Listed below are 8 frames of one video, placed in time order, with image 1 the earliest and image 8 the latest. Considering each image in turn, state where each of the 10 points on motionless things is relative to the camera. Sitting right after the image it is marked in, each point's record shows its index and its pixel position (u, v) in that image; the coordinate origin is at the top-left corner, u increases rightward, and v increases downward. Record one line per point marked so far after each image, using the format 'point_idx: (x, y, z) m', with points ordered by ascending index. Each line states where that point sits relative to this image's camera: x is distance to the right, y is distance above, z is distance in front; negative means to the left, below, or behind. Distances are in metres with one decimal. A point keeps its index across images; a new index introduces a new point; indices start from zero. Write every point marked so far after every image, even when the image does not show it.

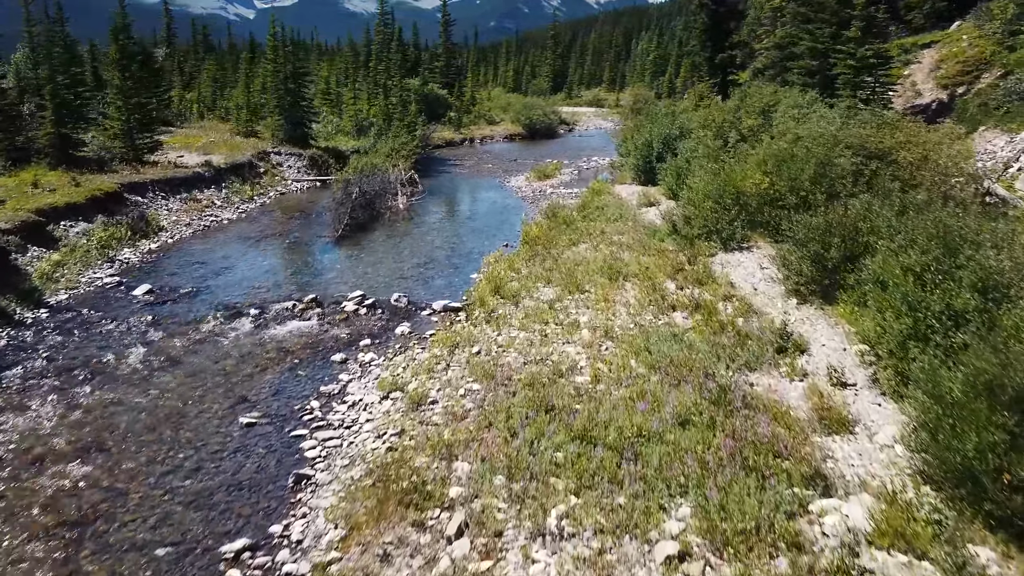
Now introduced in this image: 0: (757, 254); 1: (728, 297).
0: (+4.5, +0.6, +14.6) m
1: (+3.4, -0.2, +12.6) m
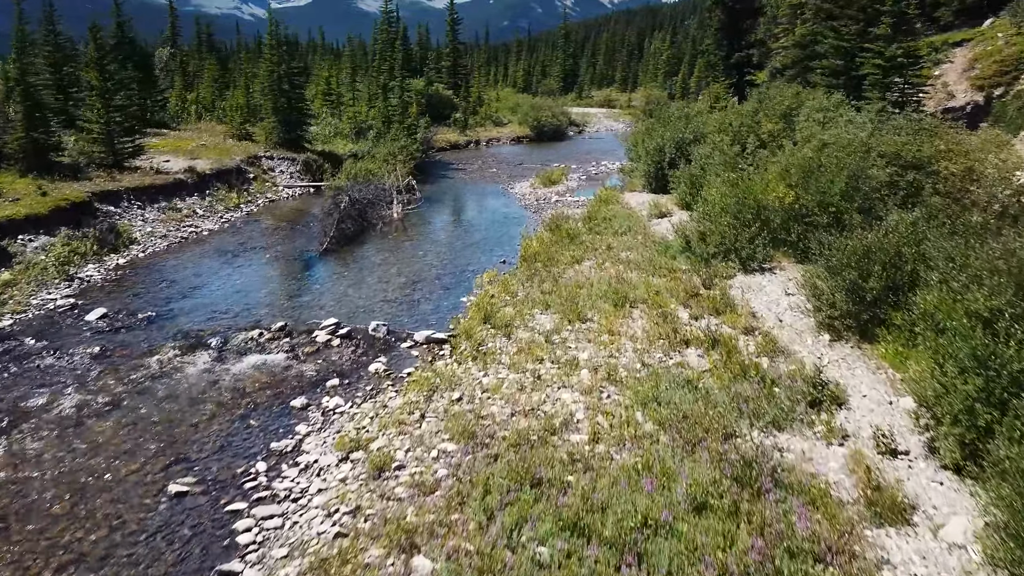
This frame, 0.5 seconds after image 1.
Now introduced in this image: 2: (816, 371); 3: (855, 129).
0: (+4.4, +0.1, +13.0) m
1: (+3.3, -0.6, +11.0) m
2: (+3.5, -1.0, +9.3) m
3: (+7.3, +3.4, +16.9) m
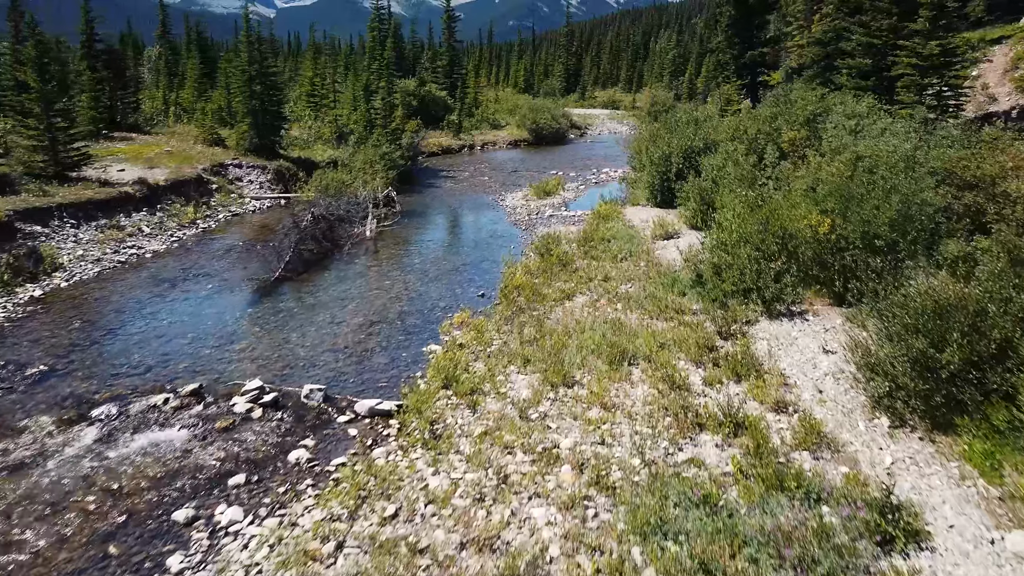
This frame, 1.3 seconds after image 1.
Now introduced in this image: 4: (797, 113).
0: (+4.1, -0.5, +10.5) m
1: (+2.9, -1.3, +8.5) m
2: (+3.1, -1.7, +6.8) m
3: (+7.0, +2.7, +14.4) m
4: (+6.8, +4.2, +19.0) m
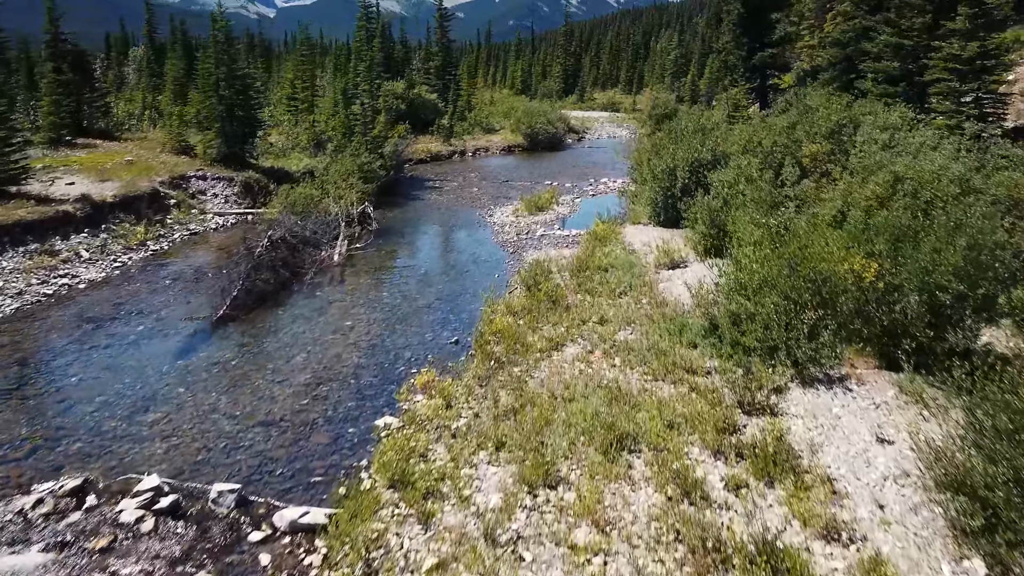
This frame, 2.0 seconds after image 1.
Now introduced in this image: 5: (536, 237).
0: (+3.7, -1.2, +8.4) m
1: (+2.6, -2.0, +6.4) m
2: (+2.8, -2.4, +4.6) m
3: (+6.7, +2.0, +12.3) m
4: (+6.5, +3.5, +16.8) m
5: (+0.6, +1.3, +19.5) m
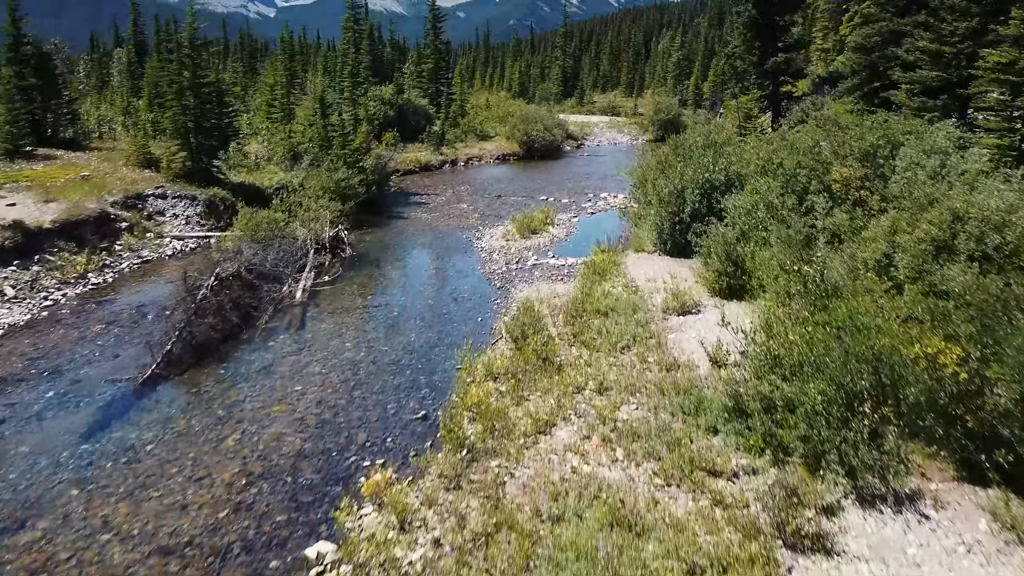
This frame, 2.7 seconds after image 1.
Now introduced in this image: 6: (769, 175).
0: (+3.5, -2.1, +6.3) m
1: (+2.3, -2.8, +4.2) m
2: (+2.6, -3.2, +2.5) m
3: (+6.4, +1.2, +10.1) m
4: (+6.3, +2.7, +14.7) m
5: (+0.3, +0.5, +17.4) m
6: (+5.2, +2.3, +16.0) m
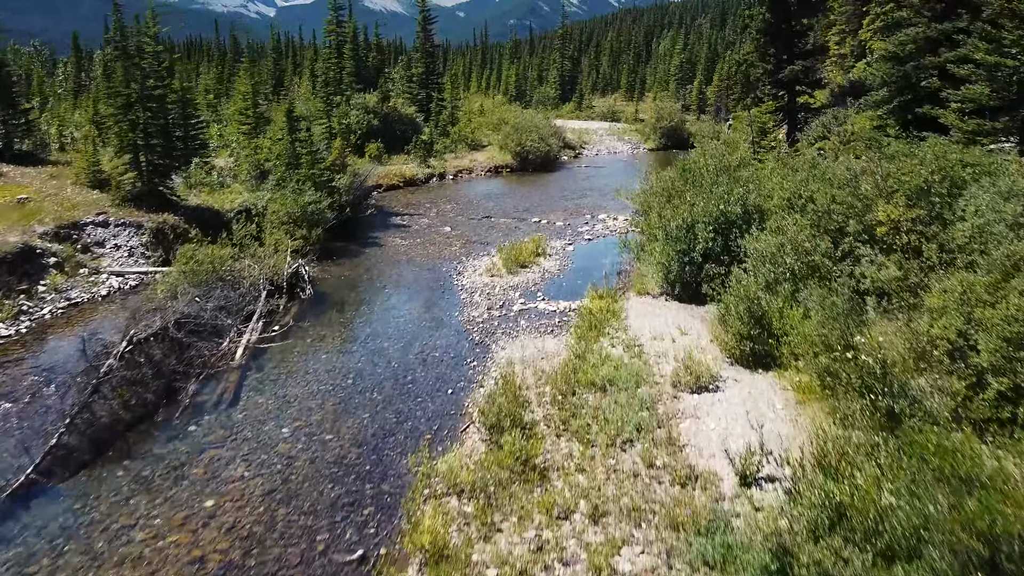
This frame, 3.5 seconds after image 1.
0: (+3.2, -3.0, +3.8) m
1: (+2.0, -3.7, +1.8) m
2: (+2.2, -4.1, +0.1) m
3: (+6.1, +0.2, +7.7) m
4: (+5.9, +1.7, +12.2) m
5: (0.0, -0.5, +15.0) m
6: (+4.8, +1.4, +13.6) m
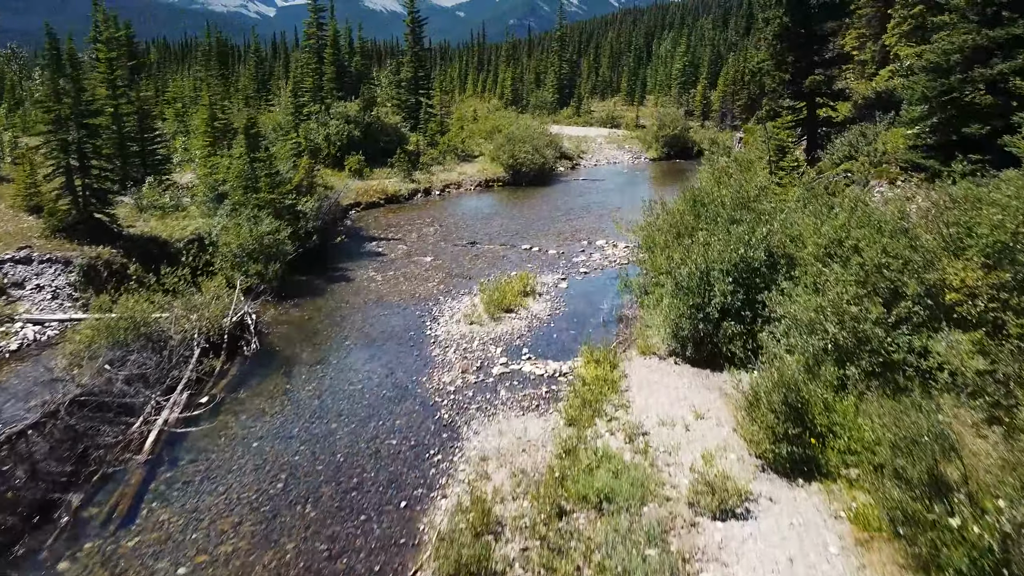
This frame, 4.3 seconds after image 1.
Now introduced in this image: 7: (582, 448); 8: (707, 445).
0: (+2.8, -4.0, +1.3) m
1: (+1.7, -4.7, -0.7) m
2: (+1.9, -5.1, -2.4) m
3: (+5.7, -0.7, +5.2) m
4: (+5.6, +0.8, +9.8) m
5: (-0.3, -1.4, +12.5) m
6: (+4.5, +0.4, +11.1) m
7: (+0.9, -2.0, +9.7) m
8: (+2.3, -1.8, +9.5) m
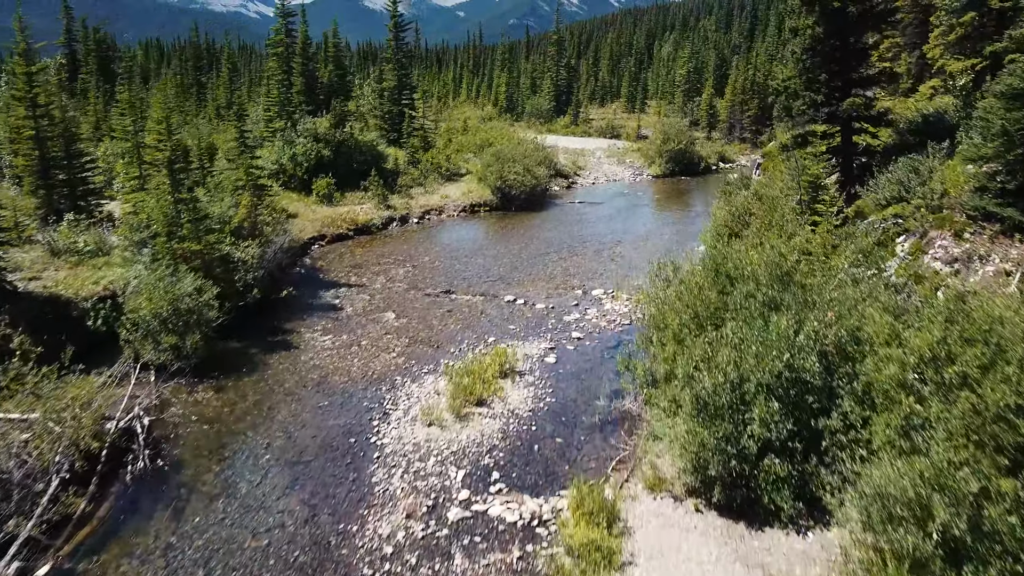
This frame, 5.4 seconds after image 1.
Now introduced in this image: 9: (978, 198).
0: (+2.4, -5.3, -2.0) m
1: (+1.2, -6.1, -4.0) m
2: (+1.5, -6.5, -5.7) m
3: (+5.3, -2.1, +1.9) m
4: (+5.2, -0.6, +6.4) m
5: (-0.8, -2.8, +9.2) m
6: (+4.1, -0.9, +7.8) m
7: (+0.4, -3.3, +6.4) m
8: (+1.9, -3.2, +6.2) m
9: (+8.1, +1.6, +13.8) m
